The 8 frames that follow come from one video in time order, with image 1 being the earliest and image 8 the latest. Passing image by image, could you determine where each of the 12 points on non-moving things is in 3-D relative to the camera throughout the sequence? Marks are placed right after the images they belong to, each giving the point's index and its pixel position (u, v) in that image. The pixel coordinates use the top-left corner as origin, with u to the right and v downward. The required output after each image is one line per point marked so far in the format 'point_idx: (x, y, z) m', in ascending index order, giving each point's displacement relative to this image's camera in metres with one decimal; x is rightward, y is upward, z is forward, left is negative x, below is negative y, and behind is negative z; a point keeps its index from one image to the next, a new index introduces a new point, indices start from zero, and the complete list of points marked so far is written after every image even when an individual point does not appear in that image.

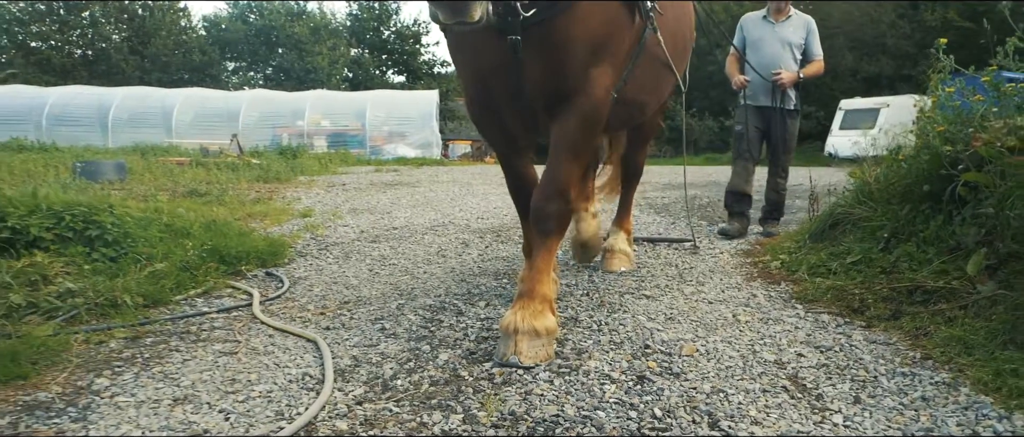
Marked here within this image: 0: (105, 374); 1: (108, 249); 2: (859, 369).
0: (-1.0, -0.4, +2.0) m
1: (-1.6, -0.1, +3.2) m
2: (+0.8, -0.4, +2.0) m
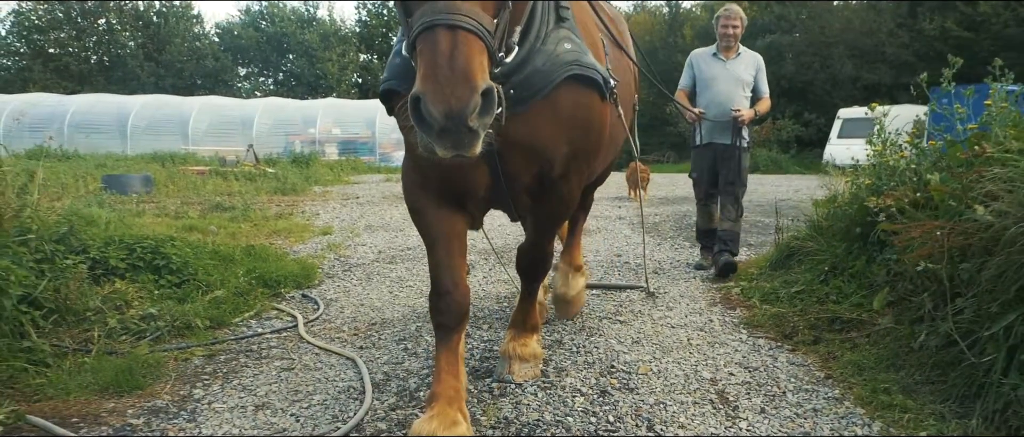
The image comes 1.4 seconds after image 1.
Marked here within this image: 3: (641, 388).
0: (-1.0, -0.5, +2.6) m
1: (-1.6, -0.3, +3.8) m
2: (+0.8, -0.5, +2.6) m
3: (+0.4, -0.5, +2.5) m
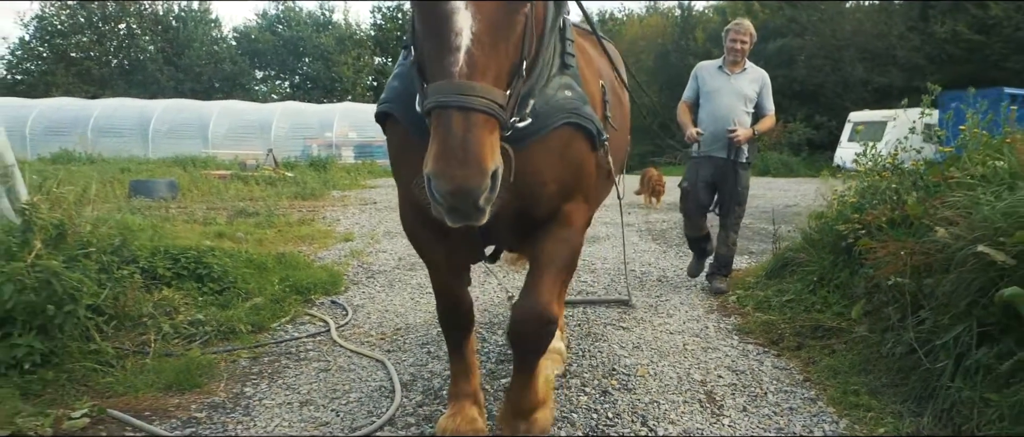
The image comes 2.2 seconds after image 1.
0: (-1.0, -0.6, +2.9) m
1: (-1.5, -0.3, +4.1) m
2: (+0.9, -0.6, +2.9) m
3: (+0.4, -0.6, +2.8) m
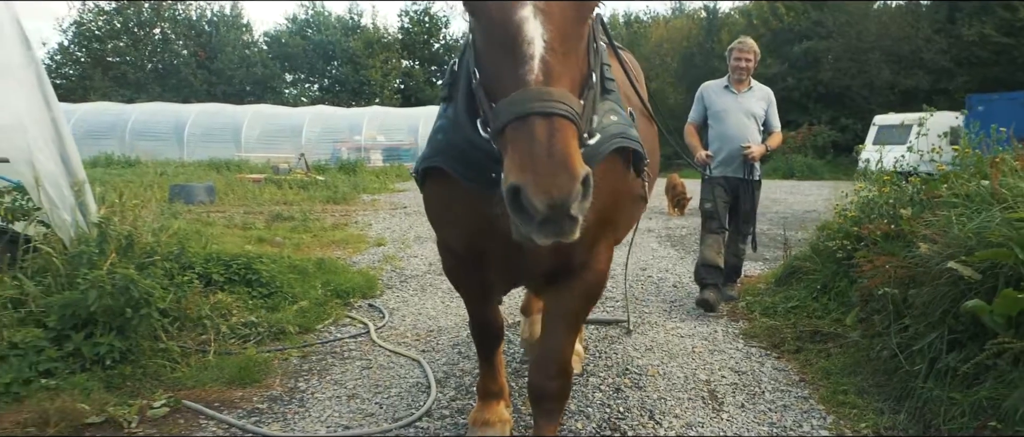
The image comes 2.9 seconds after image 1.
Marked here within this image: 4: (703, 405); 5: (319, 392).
0: (-0.9, -0.7, +3.3) m
1: (-1.4, -0.4, +4.5) m
2: (+1.0, -0.7, +3.2) m
3: (+0.5, -0.7, +3.1) m
4: (+0.7, -0.7, +3.0) m
5: (-0.7, -0.7, +3.1) m
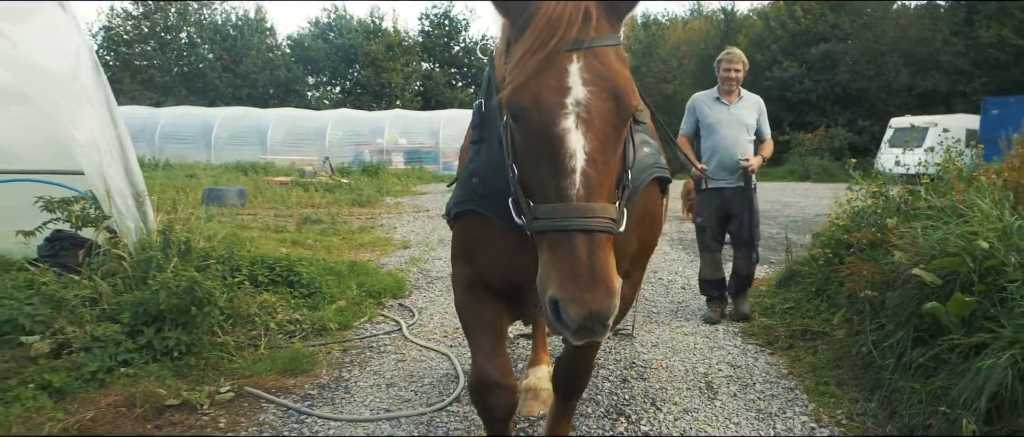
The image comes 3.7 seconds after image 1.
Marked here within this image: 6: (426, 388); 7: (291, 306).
0: (-0.8, -0.7, +3.7) m
1: (-1.3, -0.4, +5.0) m
2: (+1.0, -0.7, +3.6) m
3: (+0.6, -0.7, +3.5) m
4: (+0.8, -0.7, +3.4) m
5: (-0.7, -0.7, +3.6) m
6: (-0.4, -0.7, +3.5) m
7: (-1.3, -0.5, +4.7) m
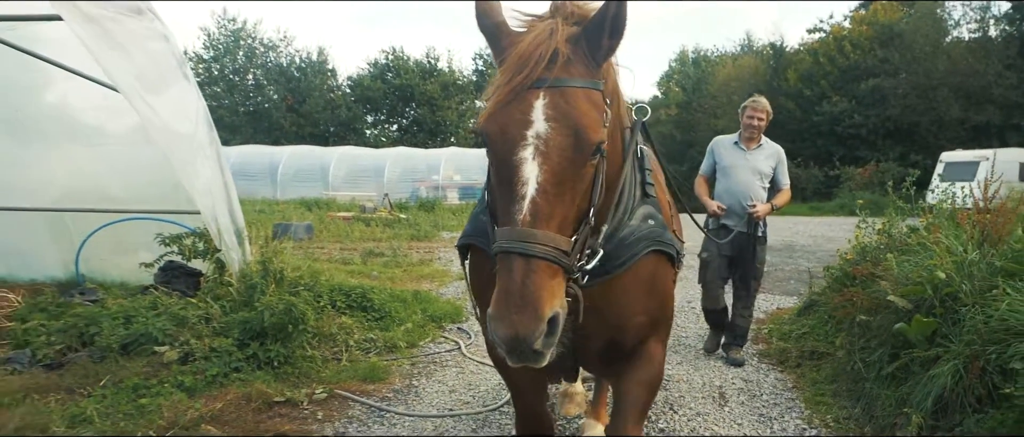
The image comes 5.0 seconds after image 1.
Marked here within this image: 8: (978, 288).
0: (-0.5, -0.9, +4.4) m
1: (-1.0, -0.7, +5.7) m
2: (+1.3, -0.9, +4.2) m
3: (+0.8, -0.9, +4.2) m
4: (+1.0, -0.9, +4.0) m
5: (-0.4, -0.9, +4.3) m
6: (-0.2, -0.9, +4.2) m
7: (-1.0, -0.7, +5.4) m
8: (+1.9, -0.3, +3.4) m
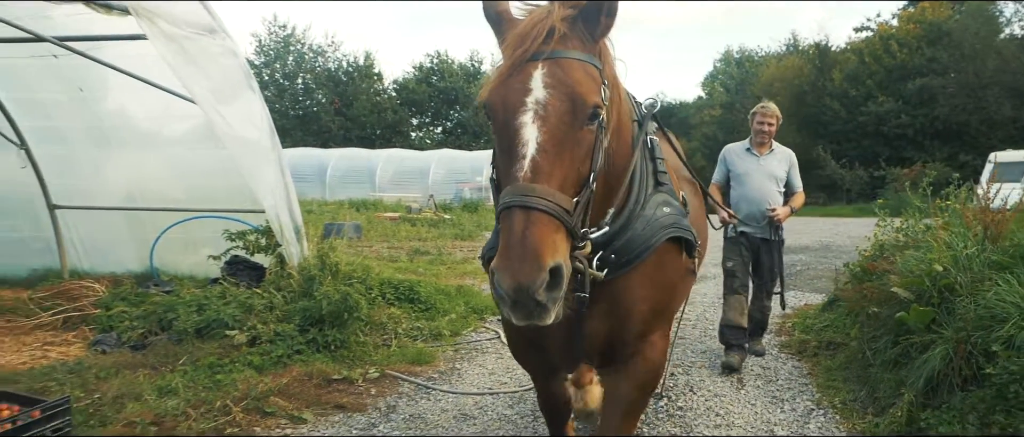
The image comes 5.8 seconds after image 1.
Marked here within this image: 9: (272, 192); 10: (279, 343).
0: (-0.3, -0.9, +4.9) m
1: (-0.7, -0.7, +6.2) m
2: (+1.4, -0.9, +4.5) m
3: (+1.0, -0.9, +4.5) m
4: (+1.2, -0.9, +4.3) m
5: (-0.2, -0.9, +4.7) m
6: (0.0, -0.9, +4.6) m
7: (-0.7, -0.7, +5.9) m
8: (+2.1, -0.3, +3.6) m
9: (-1.7, +0.2, +5.6) m
10: (-1.4, -0.7, +4.7) m
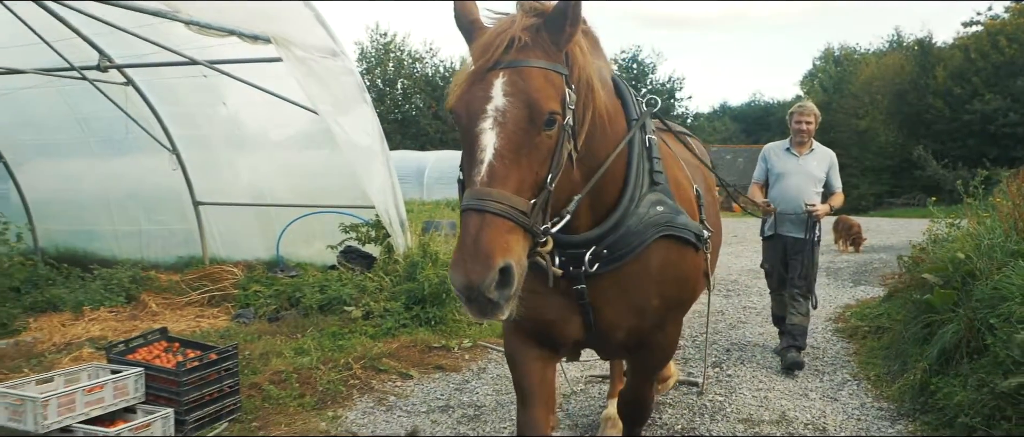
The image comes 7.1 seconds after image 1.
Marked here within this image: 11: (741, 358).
0: (+0.2, -0.8, +5.6) m
1: (0.0, -0.6, +6.9) m
2: (+1.9, -0.8, +5.0) m
3: (+1.5, -0.8, +5.1) m
4: (+1.6, -0.9, +4.9) m
5: (+0.2, -0.8, +5.4) m
6: (+0.5, -0.9, +5.3) m
7: (-0.1, -0.7, +6.6) m
8: (+2.4, -0.2, +4.1) m
9: (-1.0, +0.2, +6.5) m
10: (-0.8, -0.7, +5.6) m
11: (+1.4, -0.8, +4.9) m
